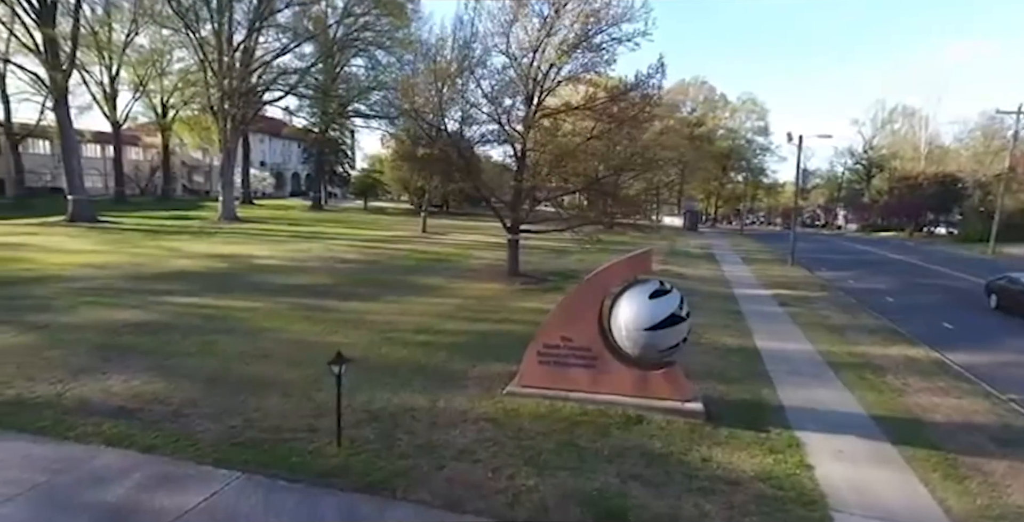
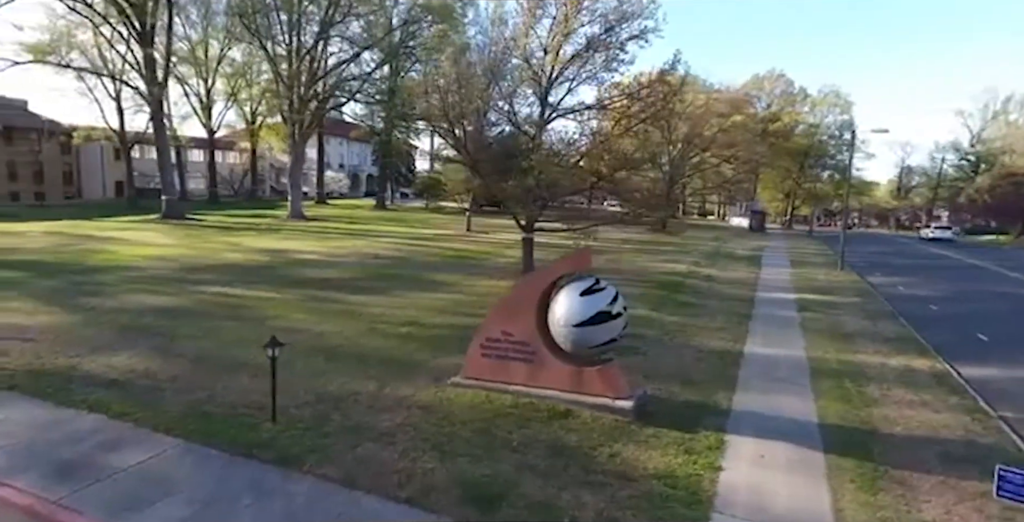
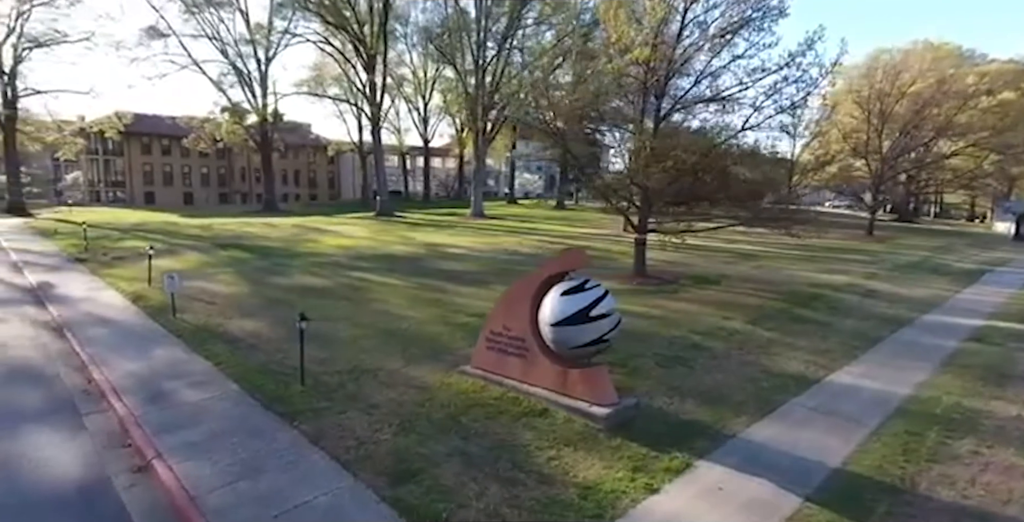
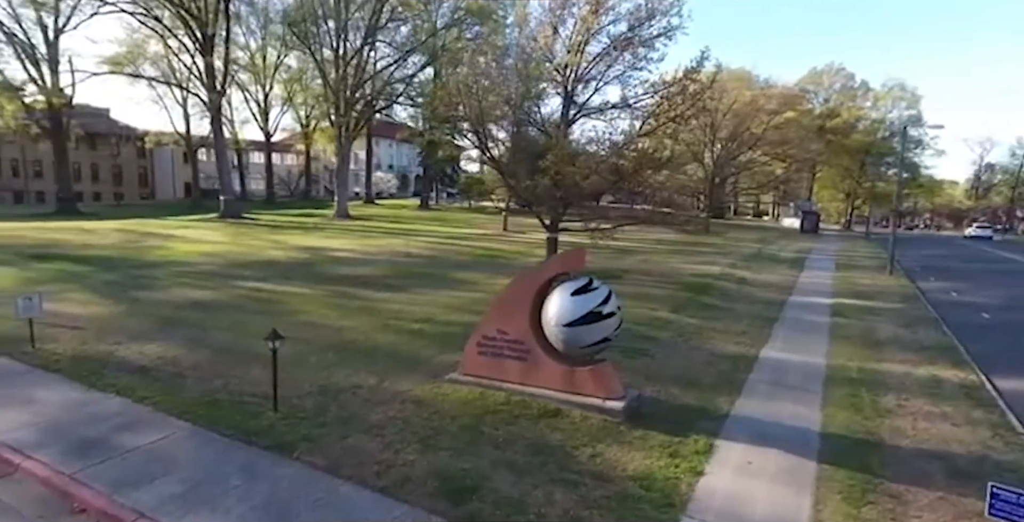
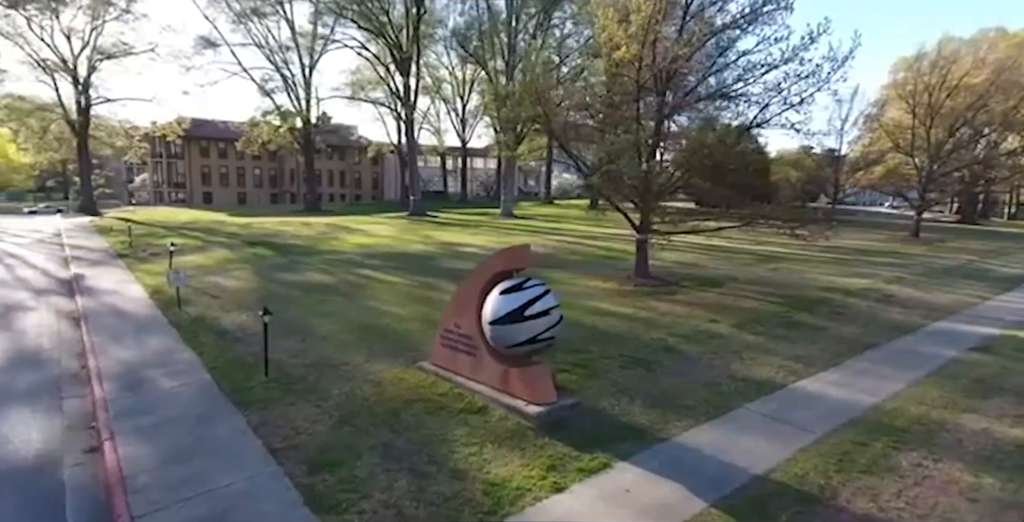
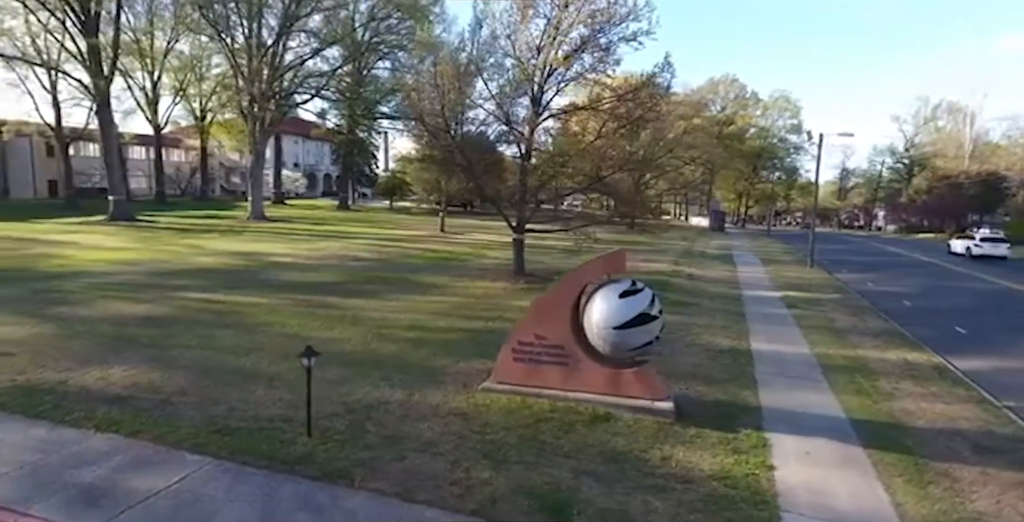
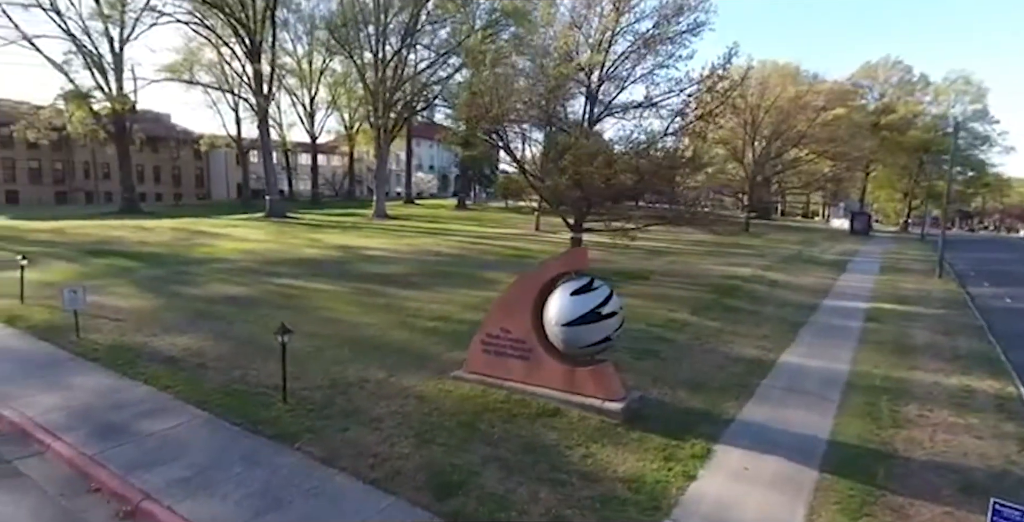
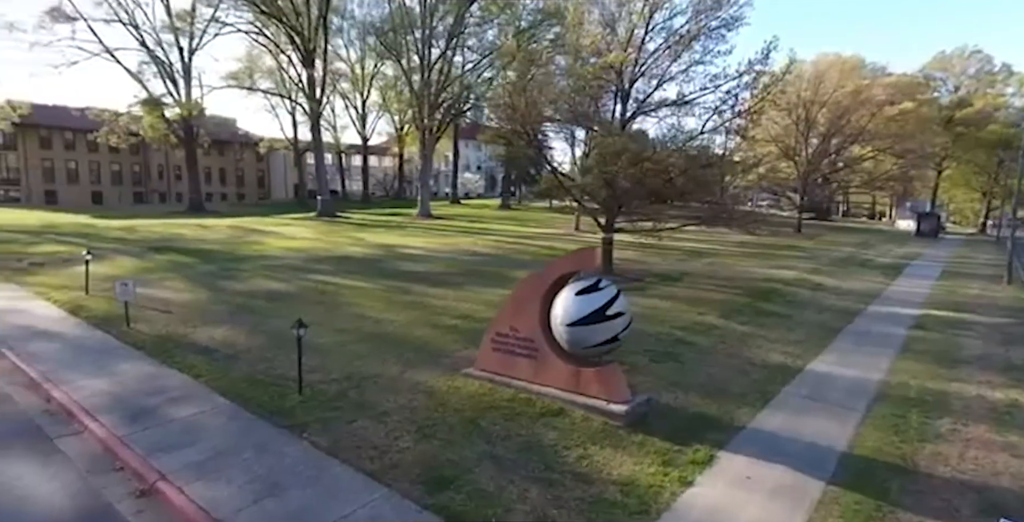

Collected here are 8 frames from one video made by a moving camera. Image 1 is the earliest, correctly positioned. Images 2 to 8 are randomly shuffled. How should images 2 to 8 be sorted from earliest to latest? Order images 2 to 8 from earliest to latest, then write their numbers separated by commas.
6, 2, 4, 7, 8, 3, 5
